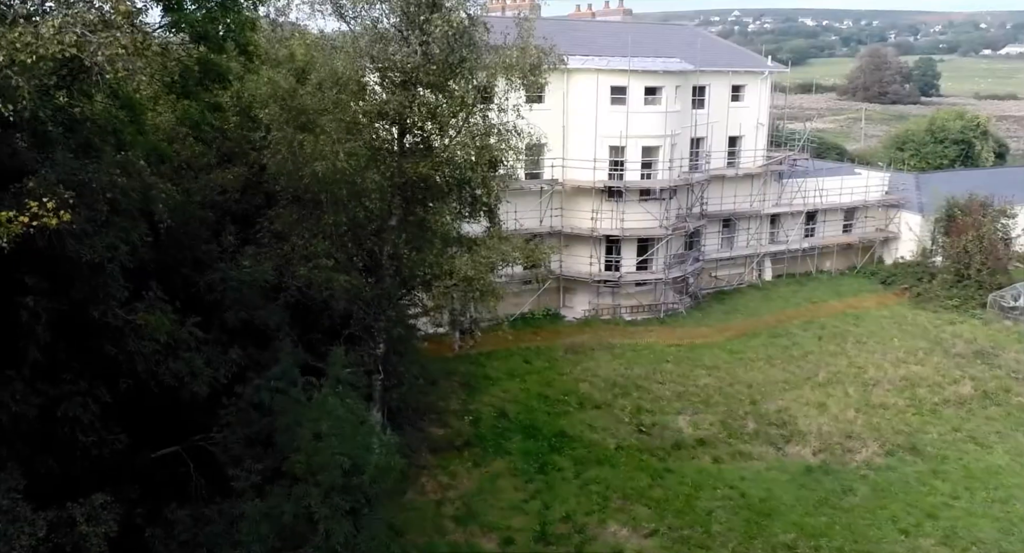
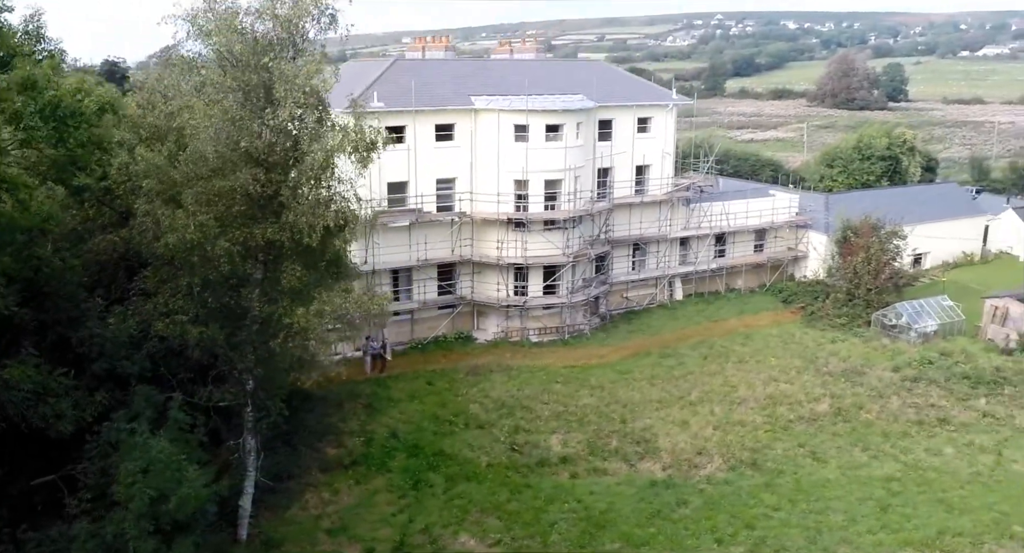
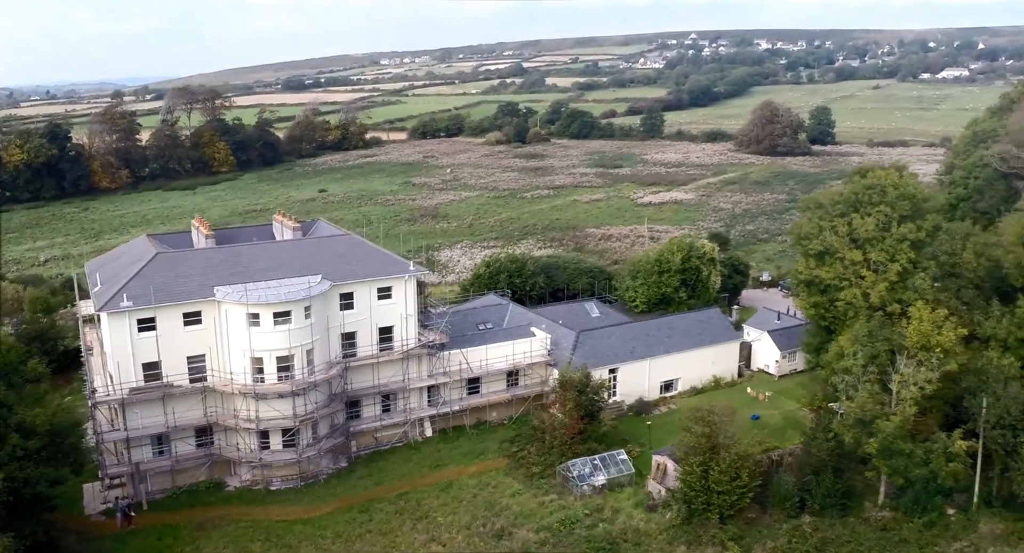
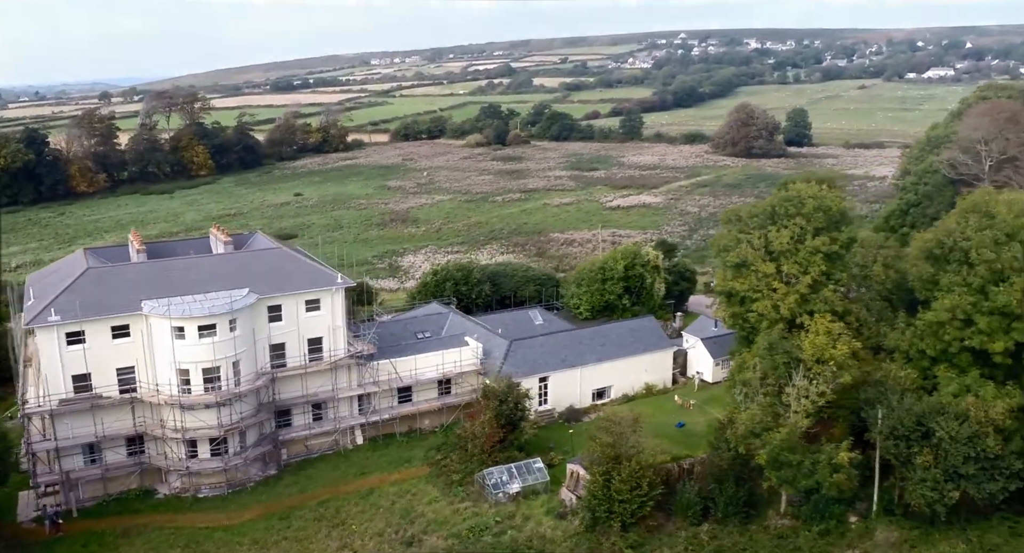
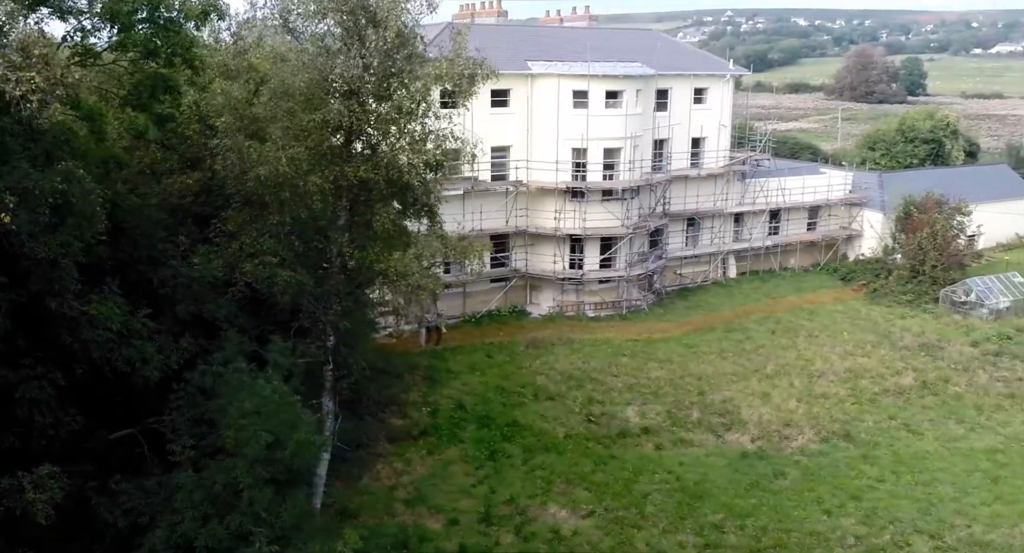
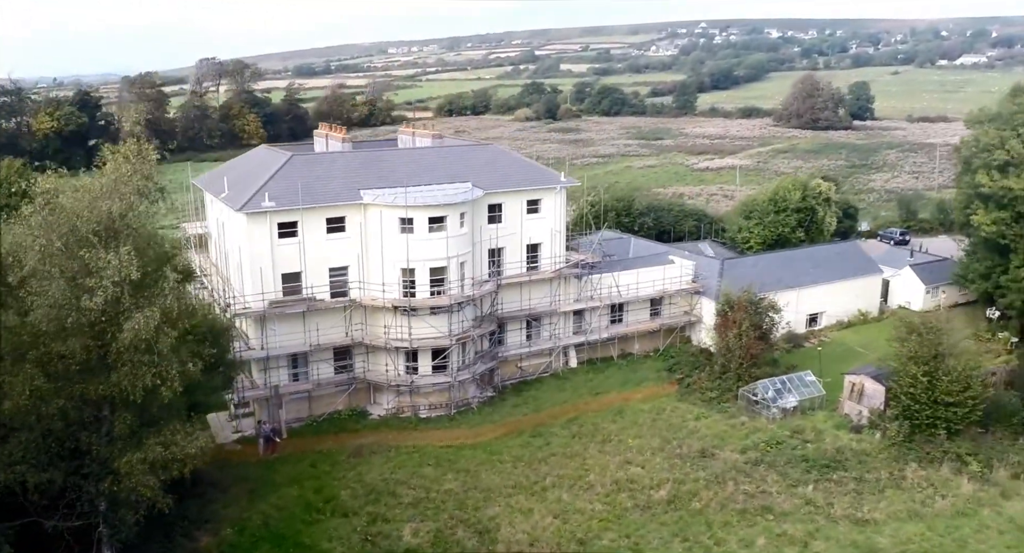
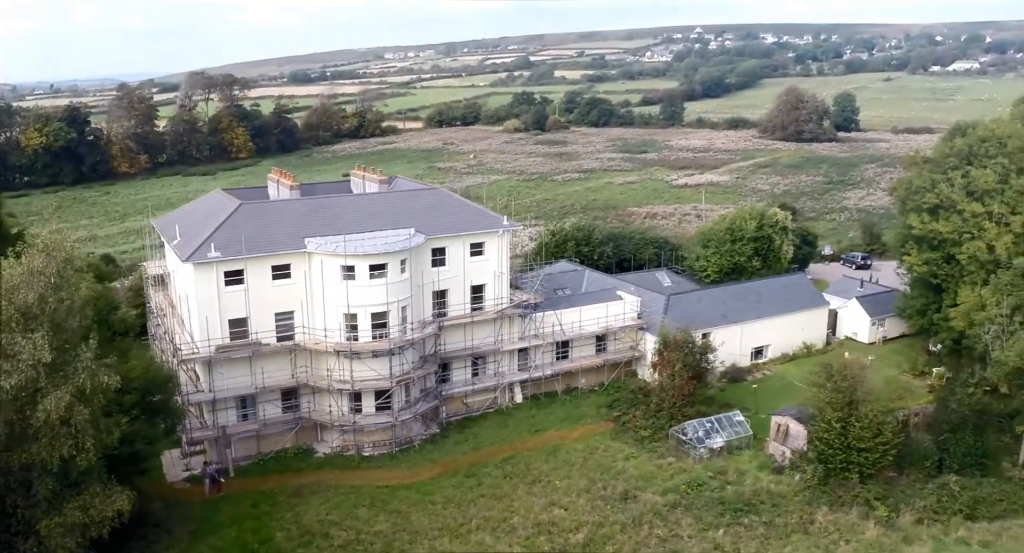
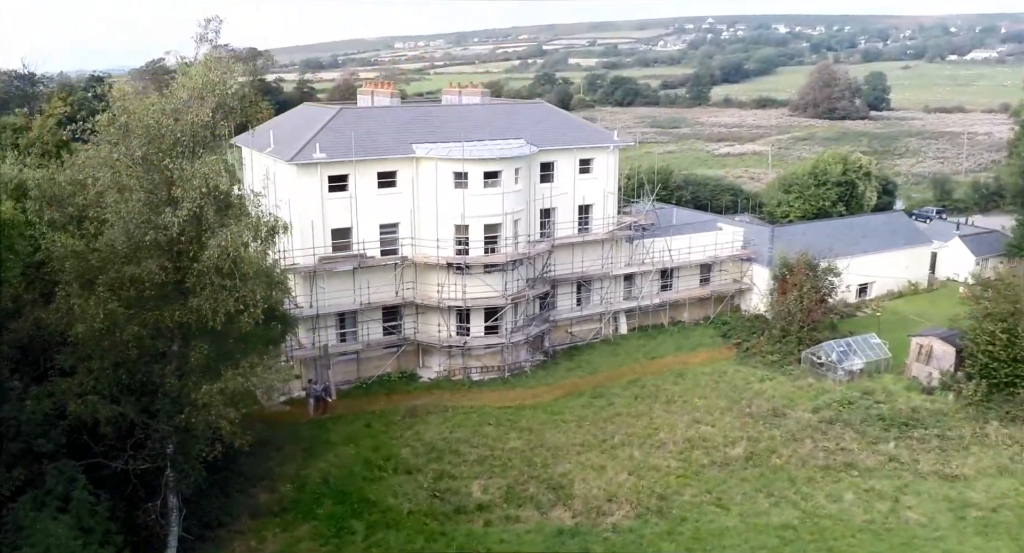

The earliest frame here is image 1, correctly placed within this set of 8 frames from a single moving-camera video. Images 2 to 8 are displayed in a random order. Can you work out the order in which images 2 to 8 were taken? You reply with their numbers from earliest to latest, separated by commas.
5, 2, 8, 6, 7, 3, 4
